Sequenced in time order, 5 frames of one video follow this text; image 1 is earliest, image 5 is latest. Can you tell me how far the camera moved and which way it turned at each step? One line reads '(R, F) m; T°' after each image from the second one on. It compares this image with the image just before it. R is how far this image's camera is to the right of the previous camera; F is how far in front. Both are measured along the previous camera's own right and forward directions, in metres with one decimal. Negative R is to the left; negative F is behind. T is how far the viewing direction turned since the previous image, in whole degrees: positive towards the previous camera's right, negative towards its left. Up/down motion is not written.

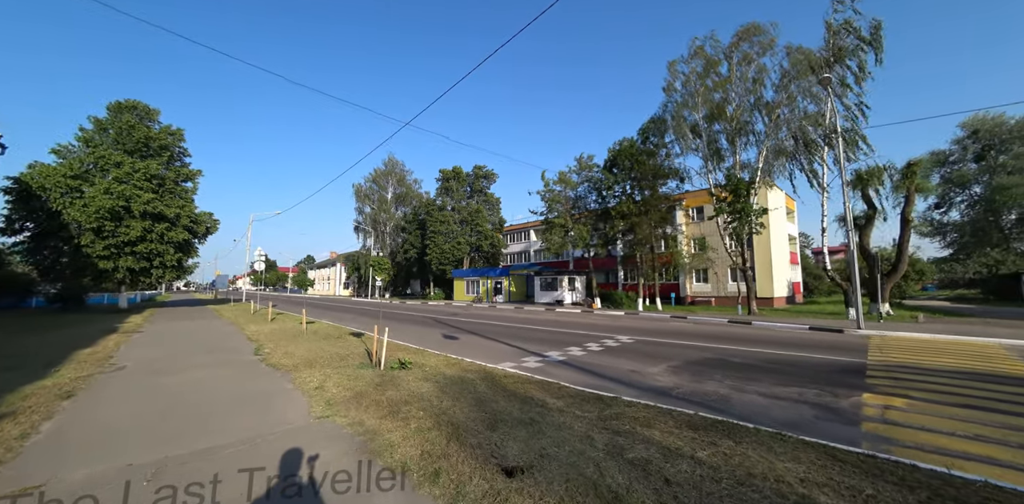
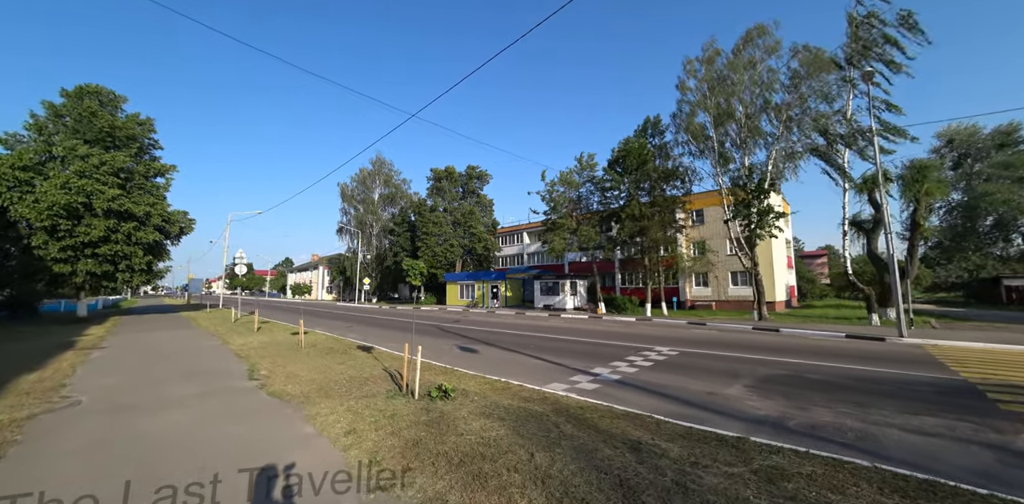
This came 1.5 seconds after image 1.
(-1.5, +1.6) m; +3°
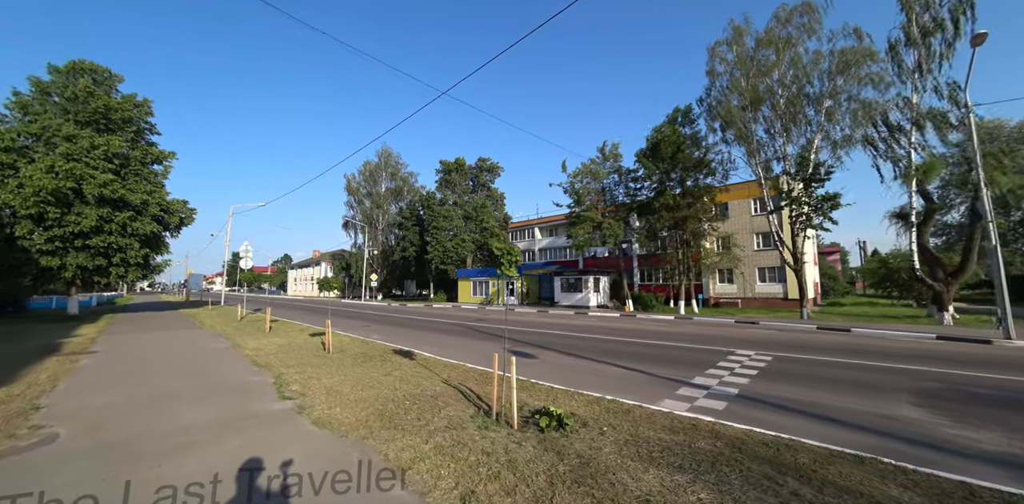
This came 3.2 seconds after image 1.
(-1.7, +1.8) m; 0°
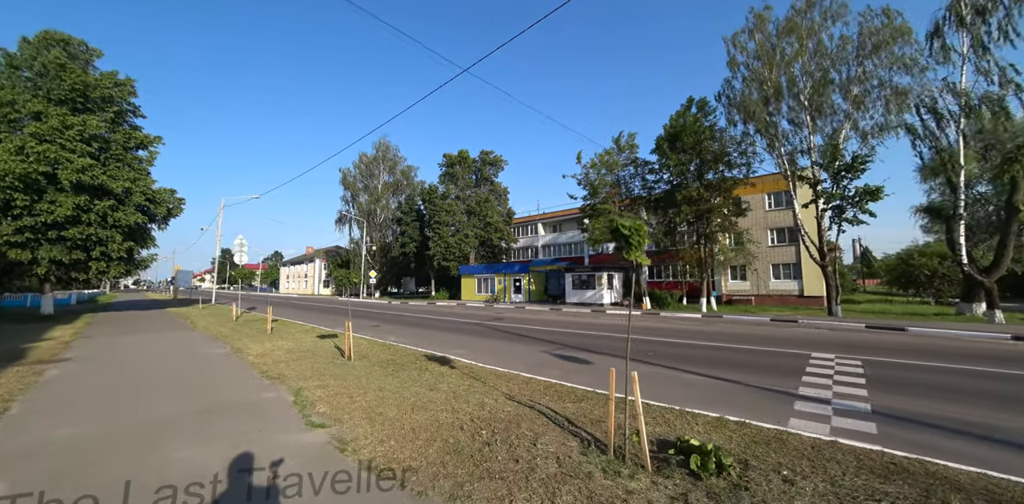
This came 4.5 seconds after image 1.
(-1.3, +1.5) m; +1°
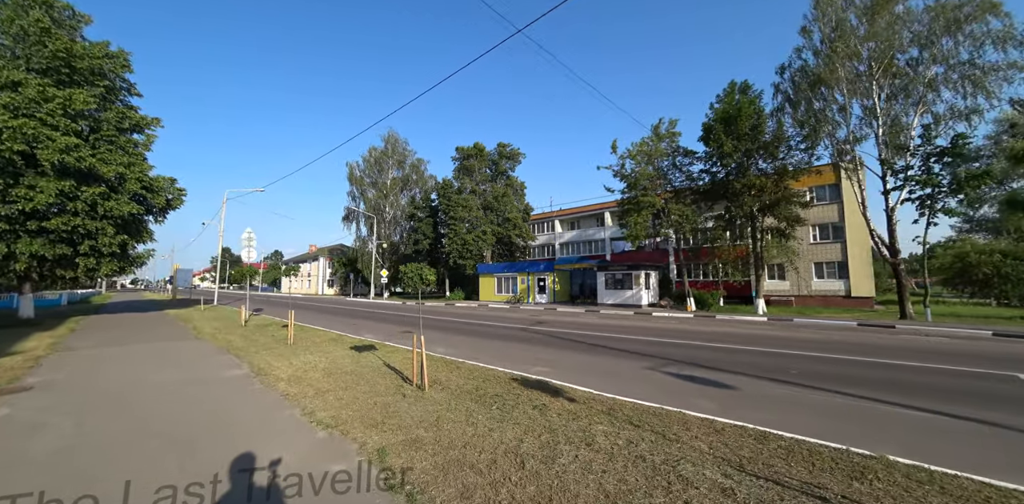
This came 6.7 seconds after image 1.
(-2.1, +2.4) m; 0°
